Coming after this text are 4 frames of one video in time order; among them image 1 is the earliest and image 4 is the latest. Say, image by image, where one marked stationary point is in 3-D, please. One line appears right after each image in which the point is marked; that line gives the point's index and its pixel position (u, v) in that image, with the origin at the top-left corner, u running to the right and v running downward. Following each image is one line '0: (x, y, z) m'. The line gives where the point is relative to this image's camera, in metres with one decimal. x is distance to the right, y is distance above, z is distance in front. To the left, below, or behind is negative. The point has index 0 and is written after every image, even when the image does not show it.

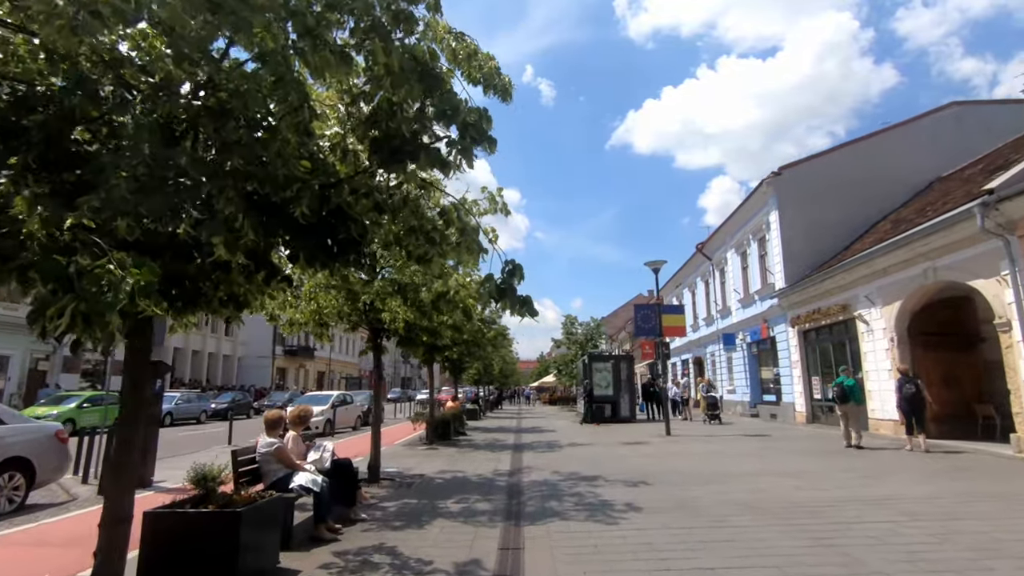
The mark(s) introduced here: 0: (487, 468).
0: (-0.5, -3.5, +11.0) m
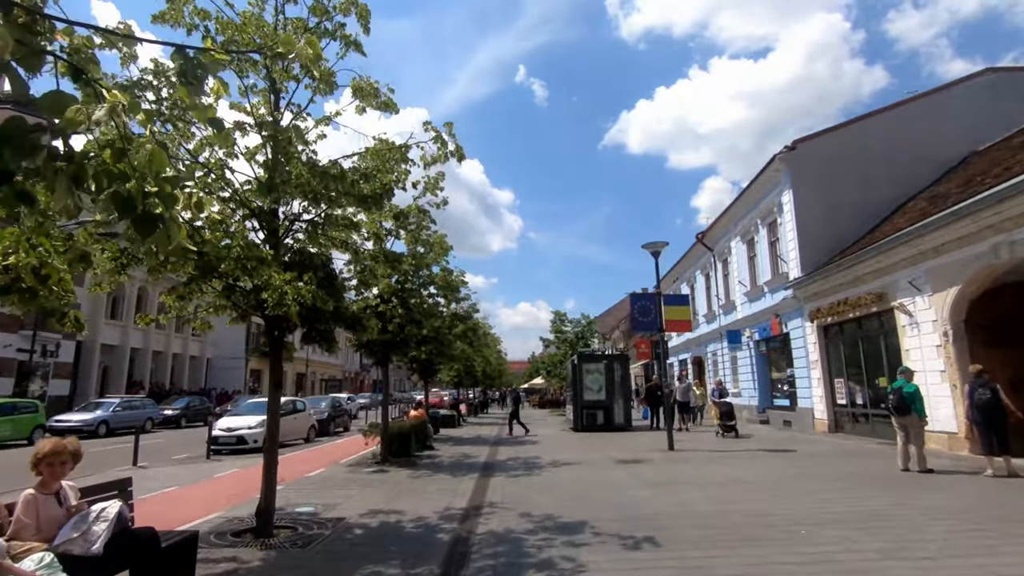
0: (-1.1, -3.1, +8.2) m
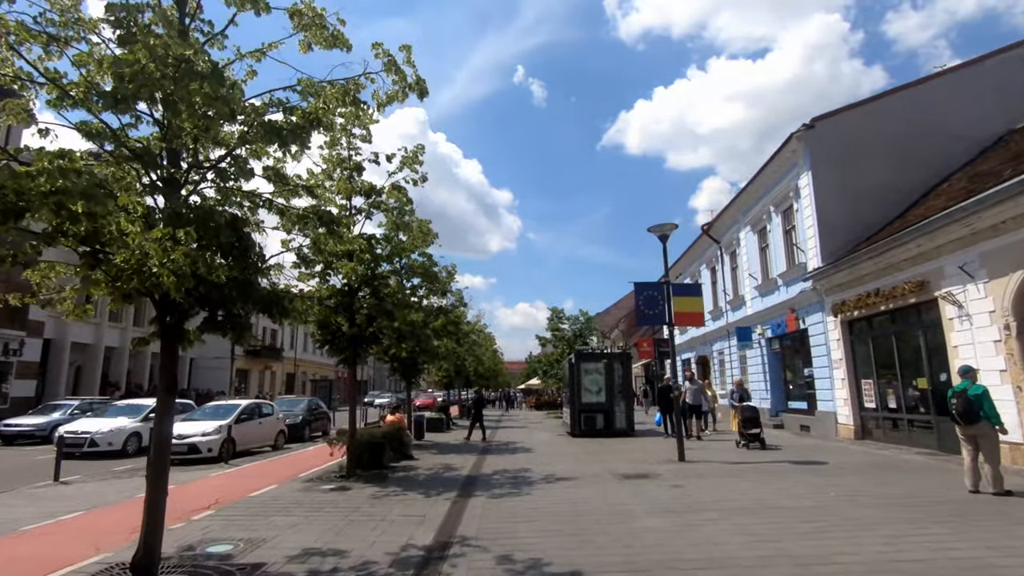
0: (-1.3, -2.8, +6.4) m
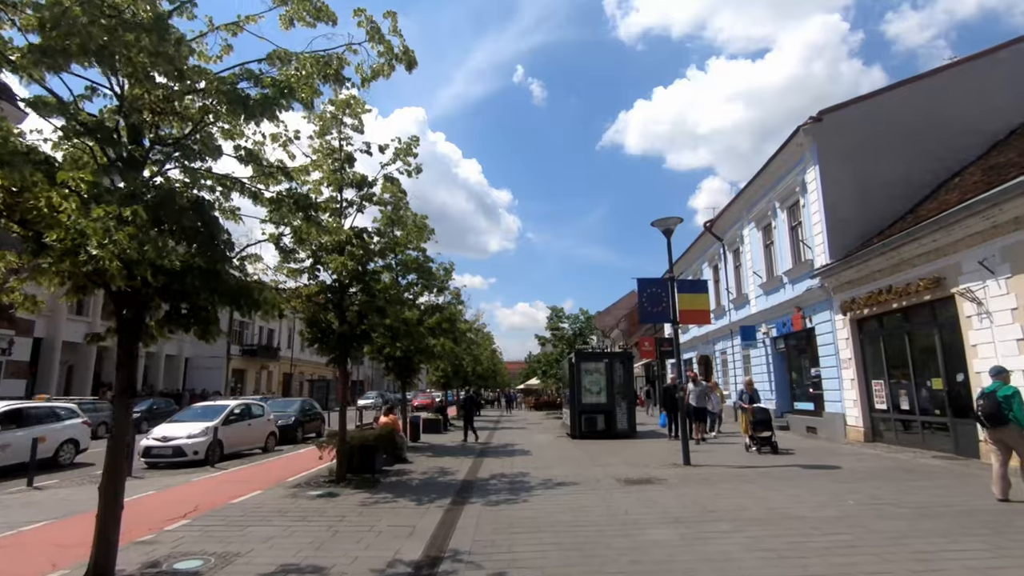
0: (-1.4, -2.8, +5.8) m
